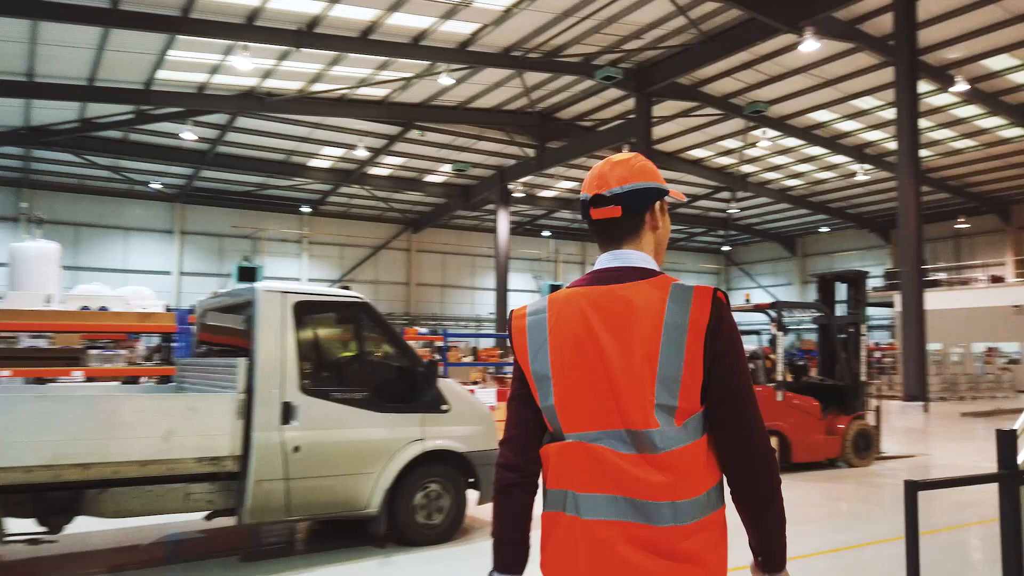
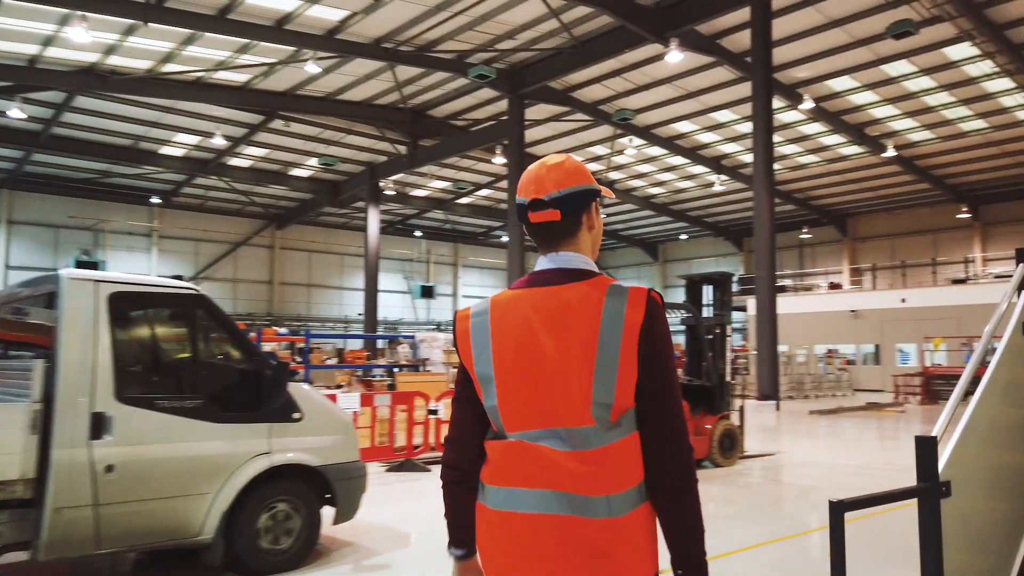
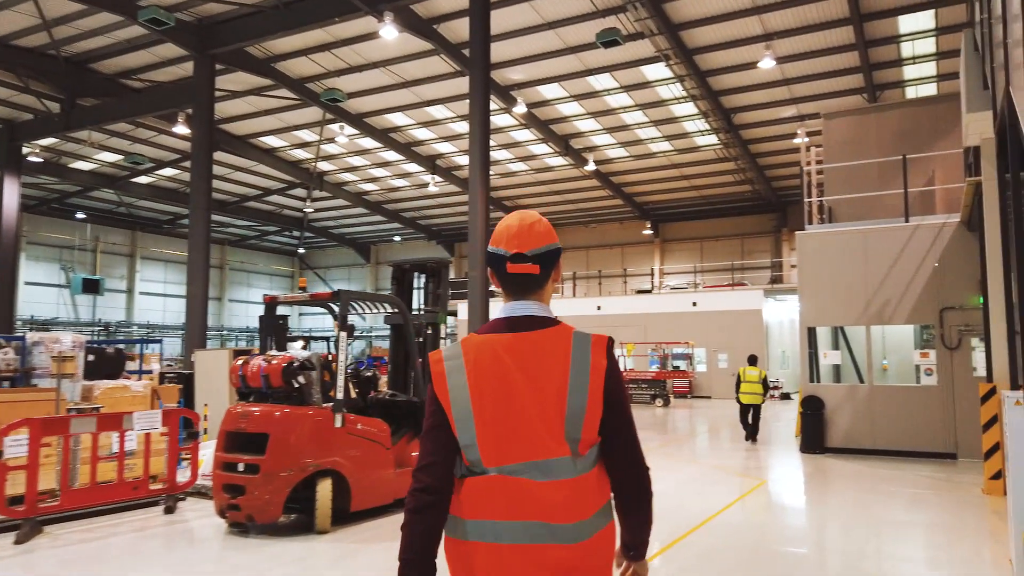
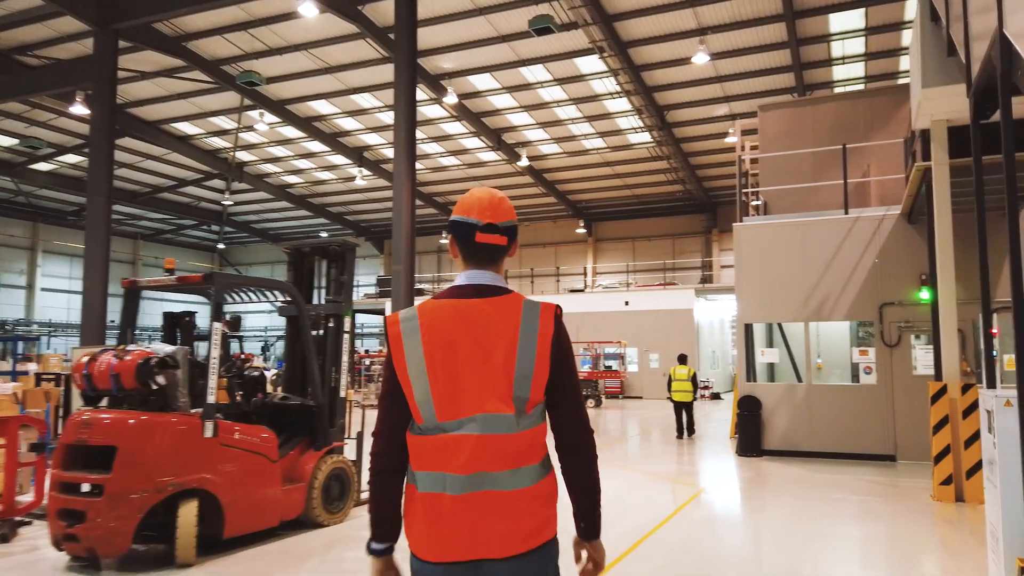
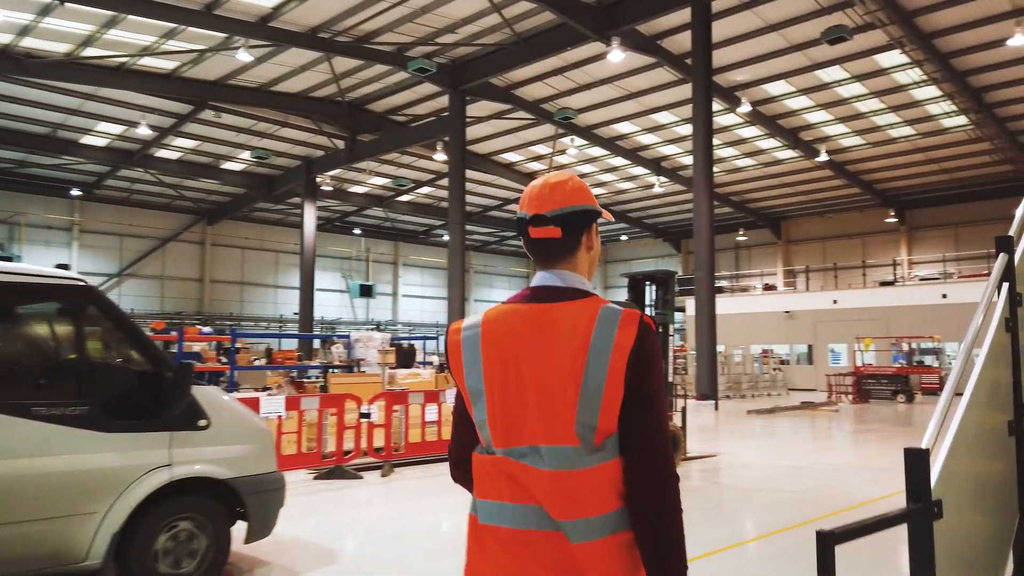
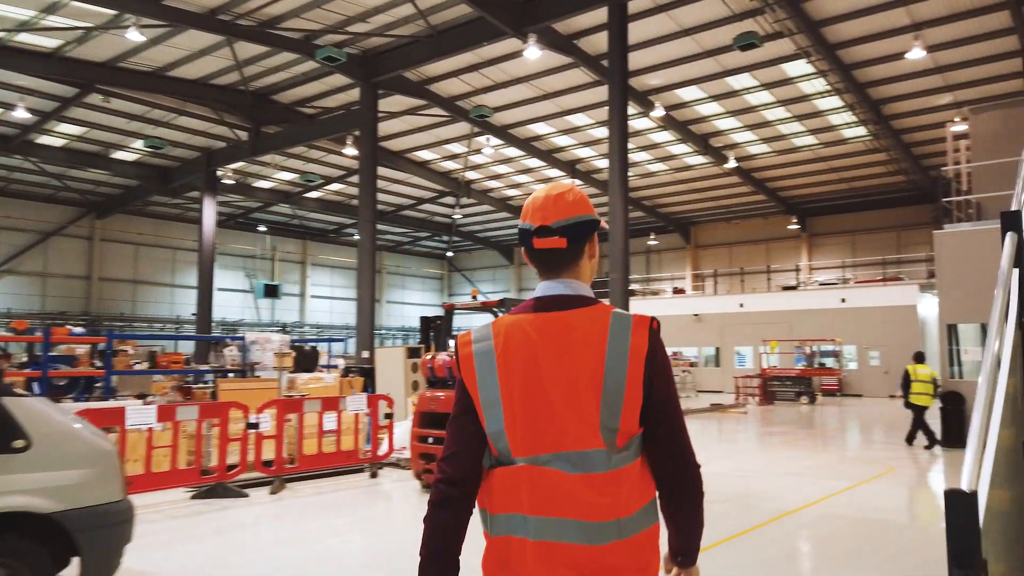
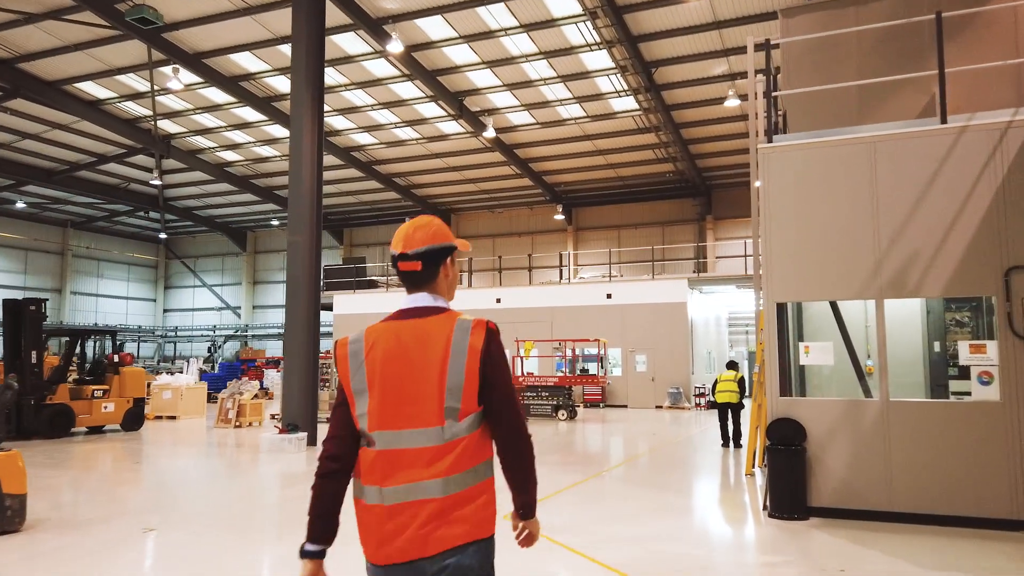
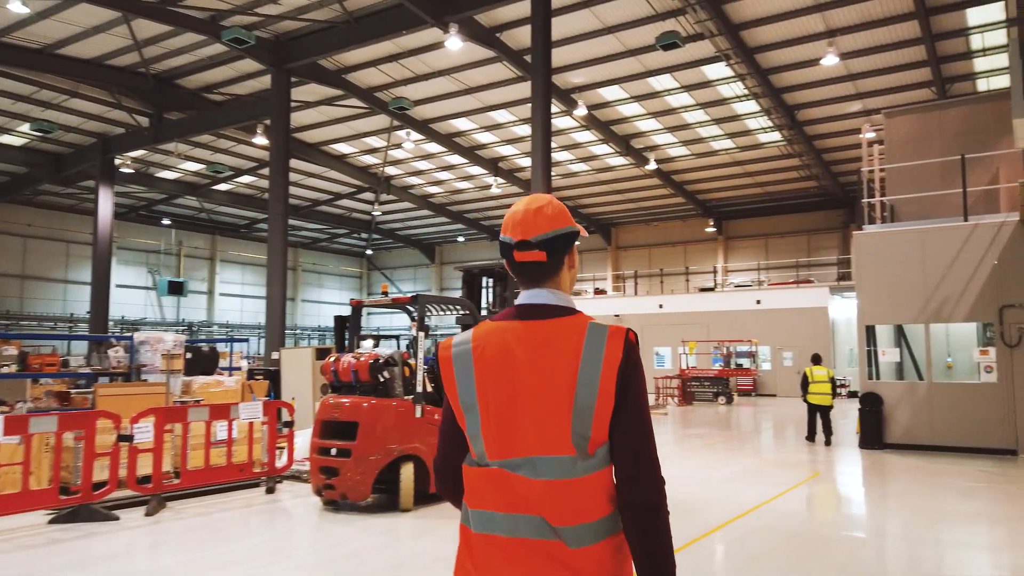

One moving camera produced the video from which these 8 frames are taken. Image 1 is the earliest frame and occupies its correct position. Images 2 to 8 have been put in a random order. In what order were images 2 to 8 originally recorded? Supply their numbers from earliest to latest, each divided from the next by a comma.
2, 5, 6, 8, 3, 4, 7
